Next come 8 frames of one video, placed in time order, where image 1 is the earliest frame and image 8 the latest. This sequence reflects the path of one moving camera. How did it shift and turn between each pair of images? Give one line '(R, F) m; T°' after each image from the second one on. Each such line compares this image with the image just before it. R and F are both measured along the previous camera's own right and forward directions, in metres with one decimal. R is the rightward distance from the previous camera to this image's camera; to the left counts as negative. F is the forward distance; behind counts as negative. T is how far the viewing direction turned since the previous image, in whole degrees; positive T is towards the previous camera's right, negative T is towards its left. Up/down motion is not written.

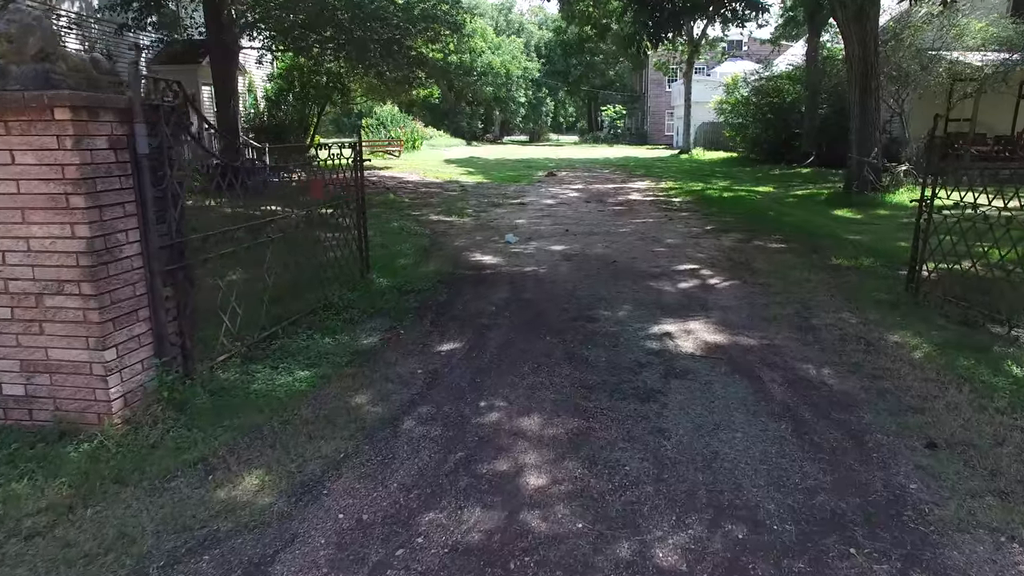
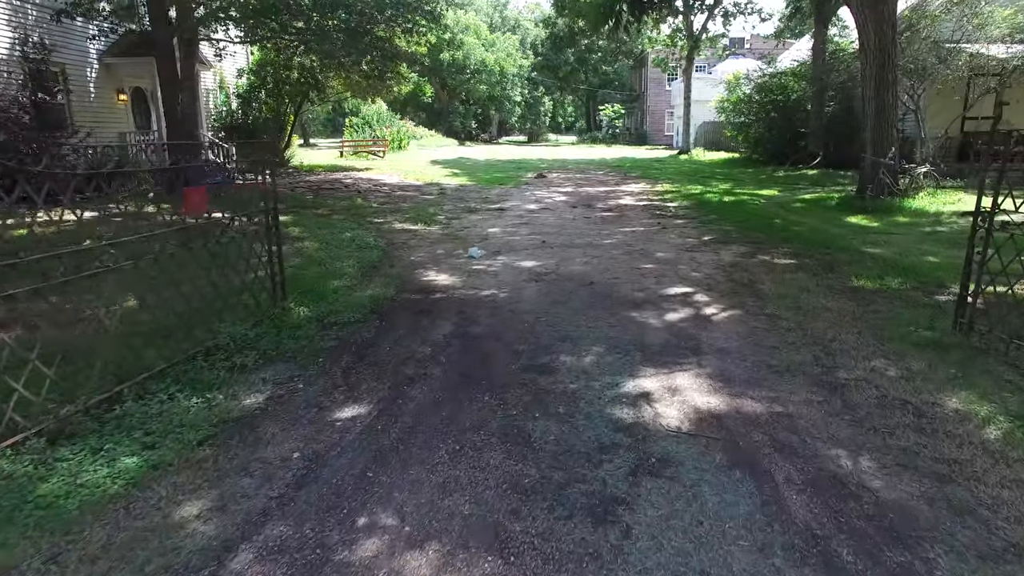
(+0.4, +1.2) m; 0°
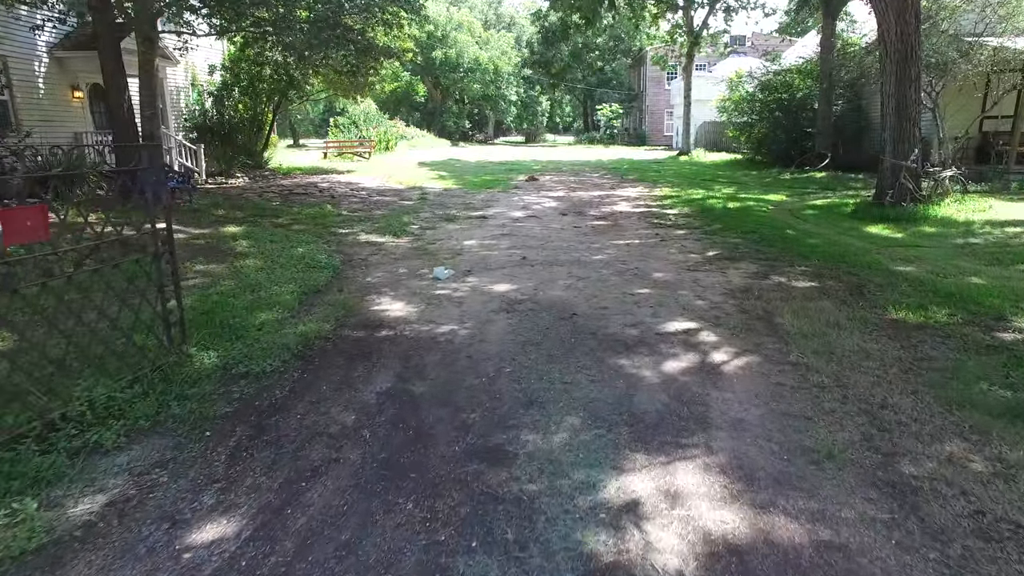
(+0.3, +1.1) m; 0°
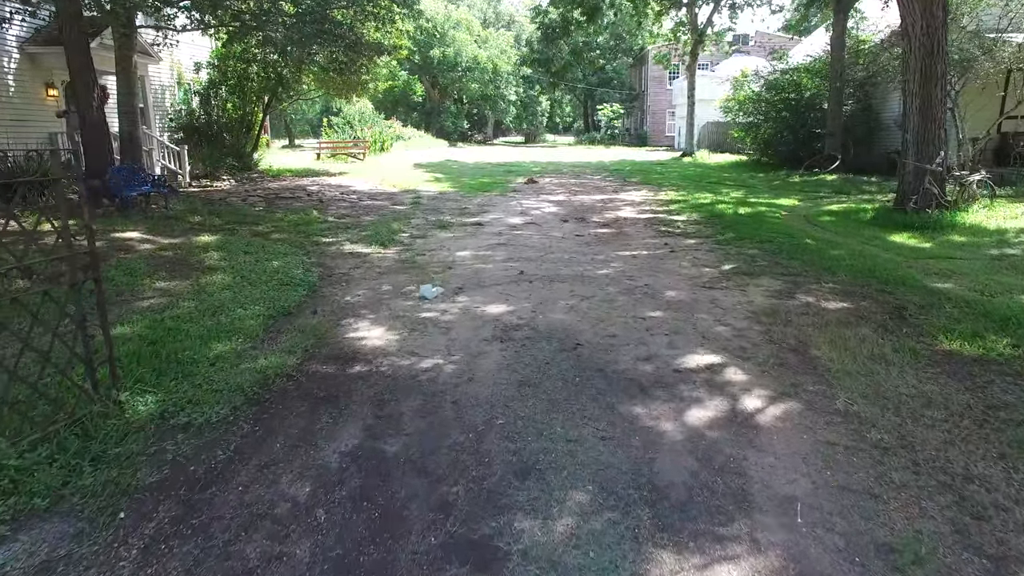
(0.0, +0.7) m; 0°
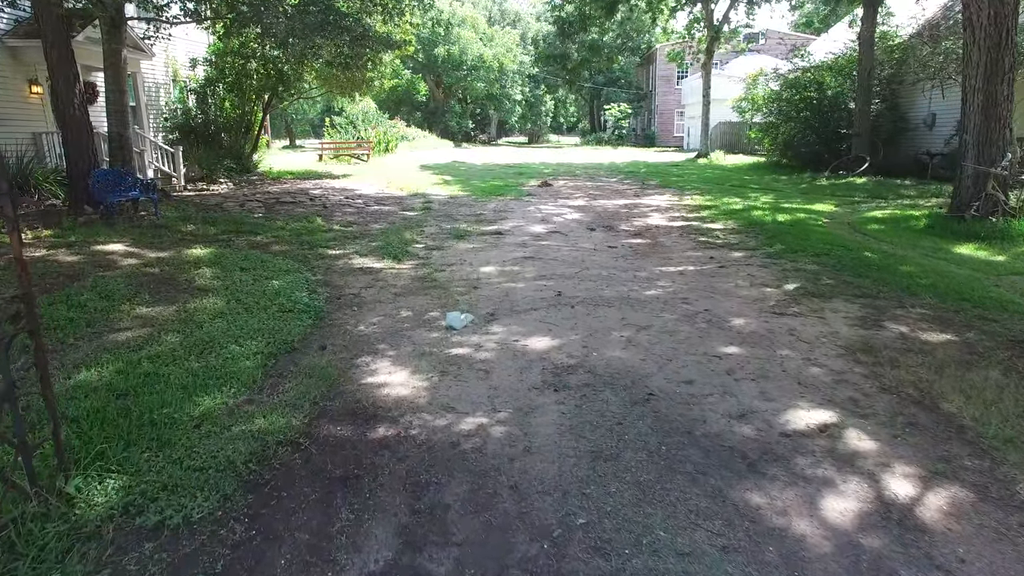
(-0.3, +0.8) m; 0°
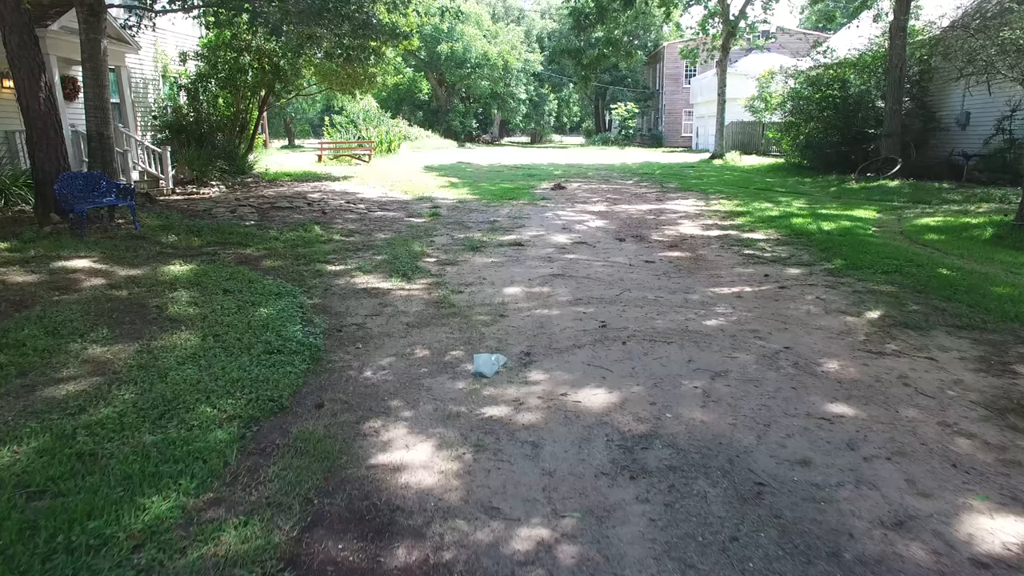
(-0.3, +1.0) m; 0°
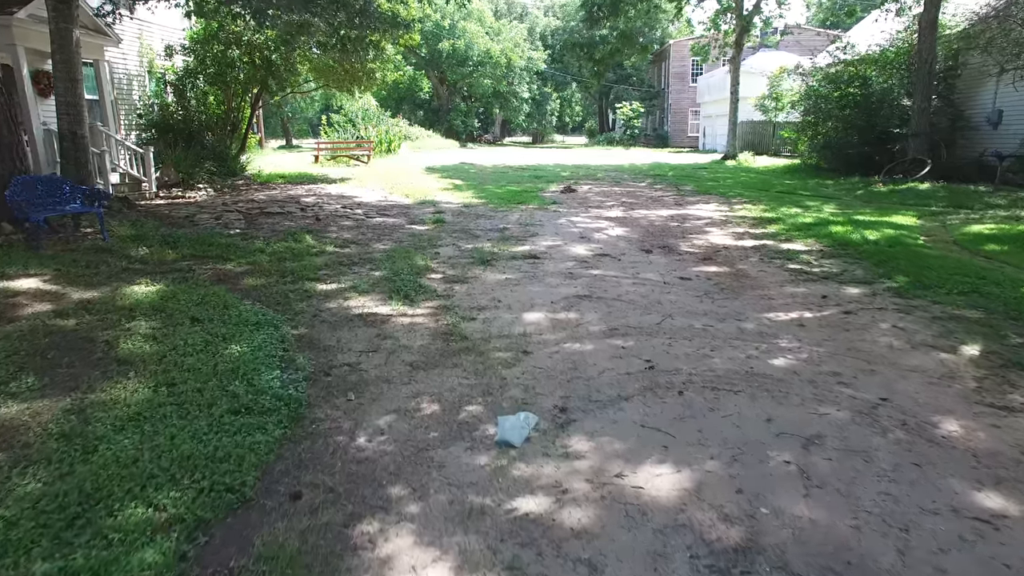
(-0.2, +0.9) m; 0°
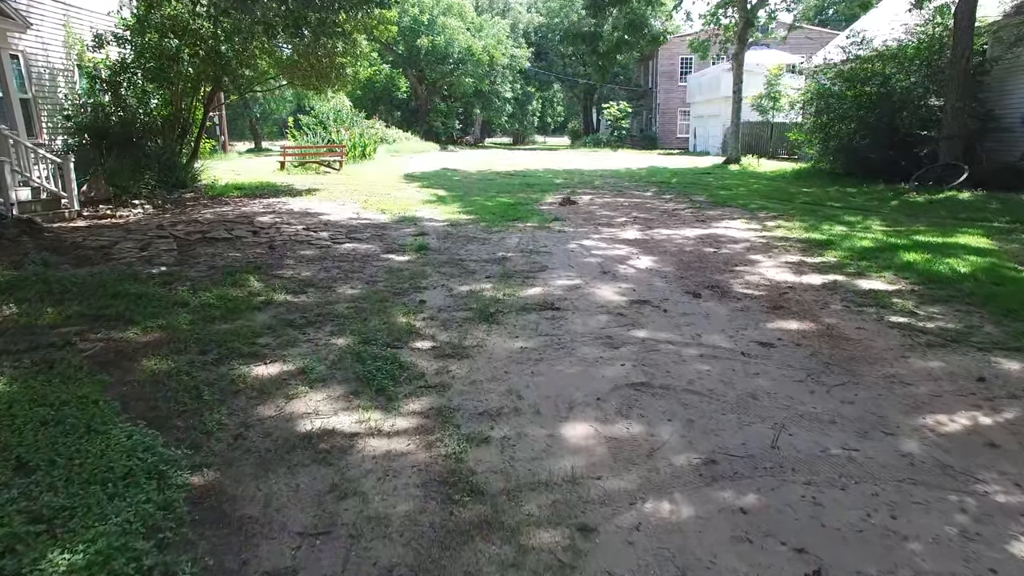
(-0.3, +1.8) m; +2°
